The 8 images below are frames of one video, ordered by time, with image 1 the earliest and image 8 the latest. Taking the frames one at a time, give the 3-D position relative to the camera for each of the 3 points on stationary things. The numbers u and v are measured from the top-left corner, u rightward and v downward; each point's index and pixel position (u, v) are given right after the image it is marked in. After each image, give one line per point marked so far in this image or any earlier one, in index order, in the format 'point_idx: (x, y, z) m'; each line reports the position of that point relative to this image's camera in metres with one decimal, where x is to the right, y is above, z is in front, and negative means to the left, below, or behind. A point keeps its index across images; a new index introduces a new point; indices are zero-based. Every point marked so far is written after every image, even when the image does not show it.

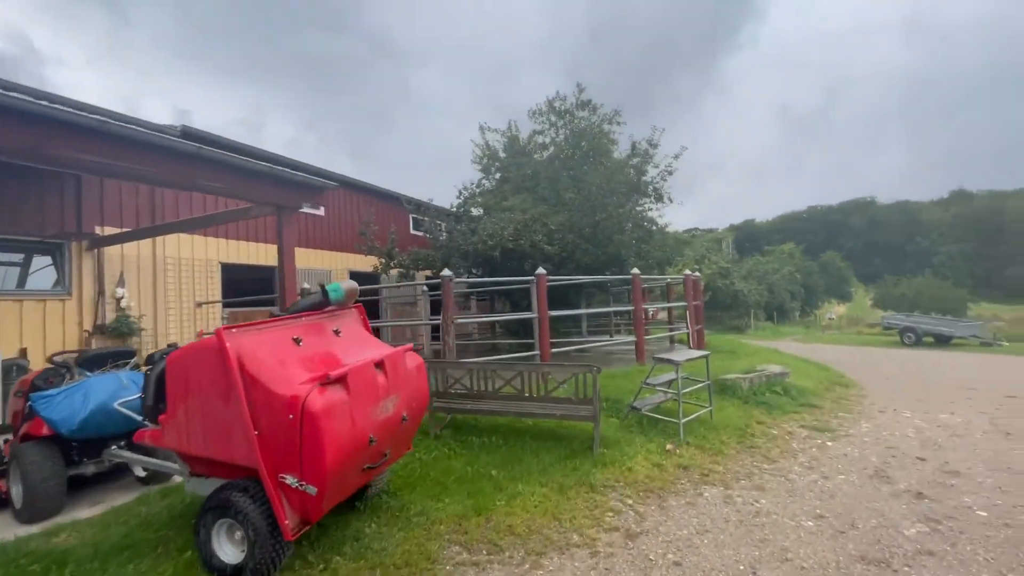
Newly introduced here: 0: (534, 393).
0: (+0.2, -1.1, +5.1) m
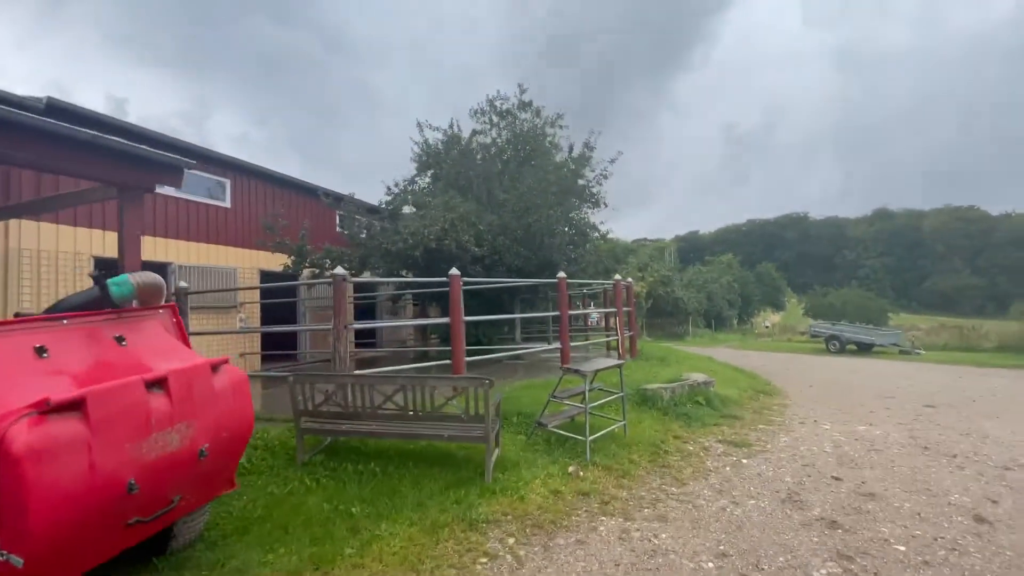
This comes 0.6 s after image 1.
0: (-0.9, -1.1, +4.4) m
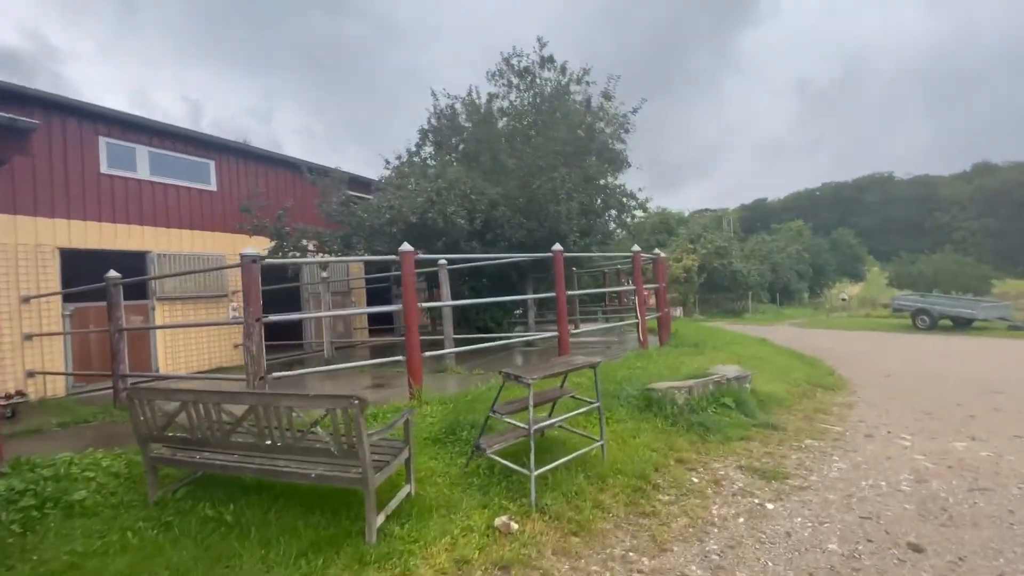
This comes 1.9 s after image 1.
0: (-1.5, -1.0, +3.2) m
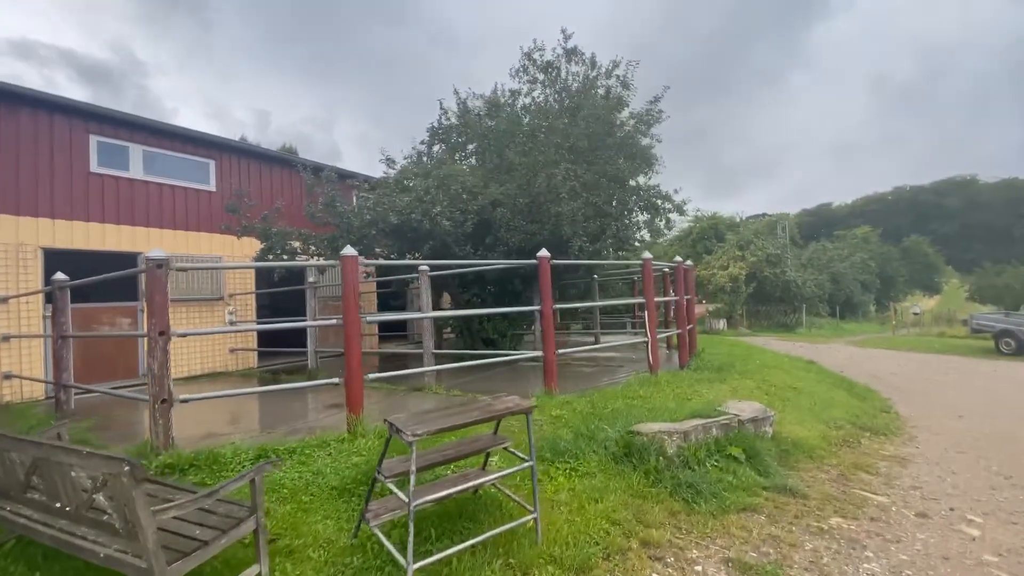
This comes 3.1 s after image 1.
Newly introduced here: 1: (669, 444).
0: (-2.2, -1.1, +2.4) m
1: (+1.4, -1.4, +4.2) m
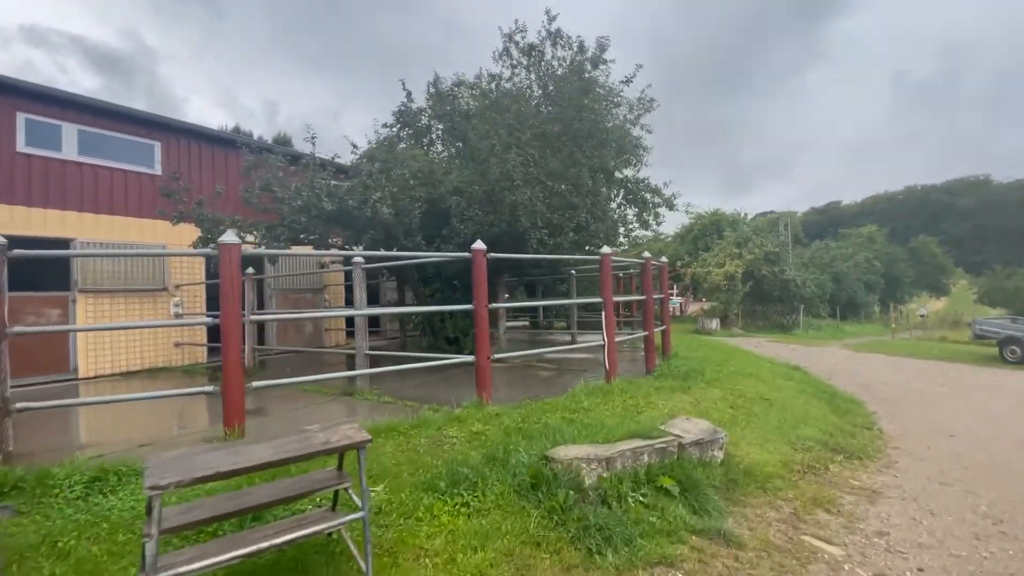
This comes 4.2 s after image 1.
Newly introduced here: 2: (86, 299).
0: (-3.0, -1.0, +1.8) m
1: (+0.5, -1.4, +3.5) m
2: (-7.8, -0.2, +8.7) m
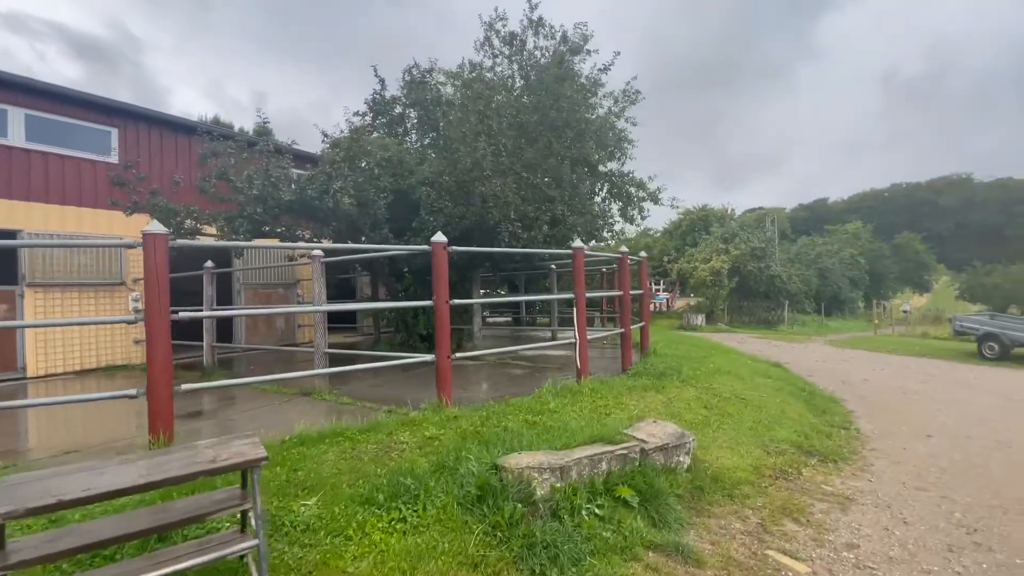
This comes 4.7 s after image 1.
0: (-3.4, -1.0, +1.4) m
1: (+0.2, -1.3, +3.2) m
2: (-8.3, -0.1, +8.3) m
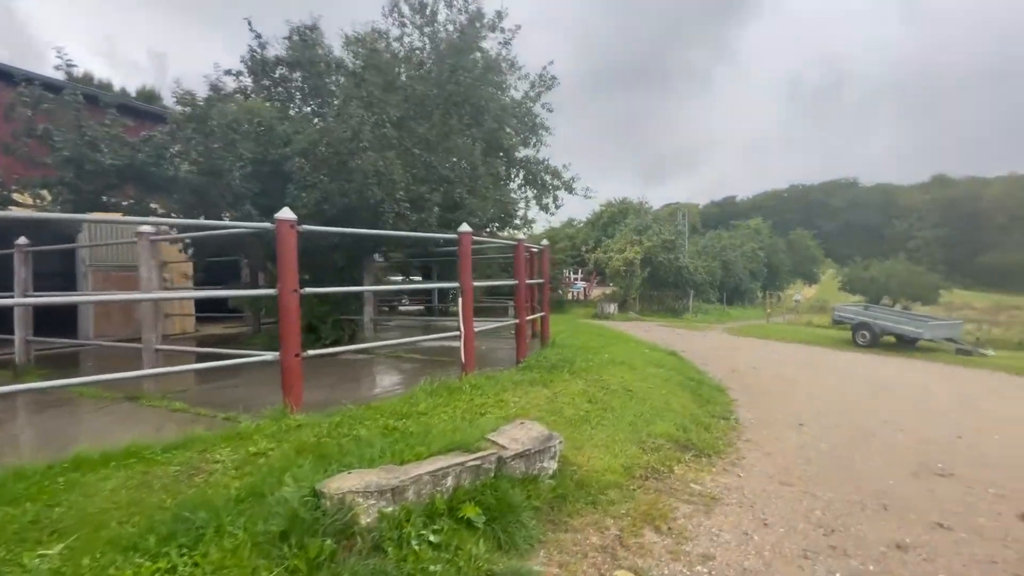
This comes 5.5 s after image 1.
0: (-4.1, -1.0, +0.4) m
1: (-0.9, -1.3, +2.7) m
2: (-9.9, +0.2, +6.4) m
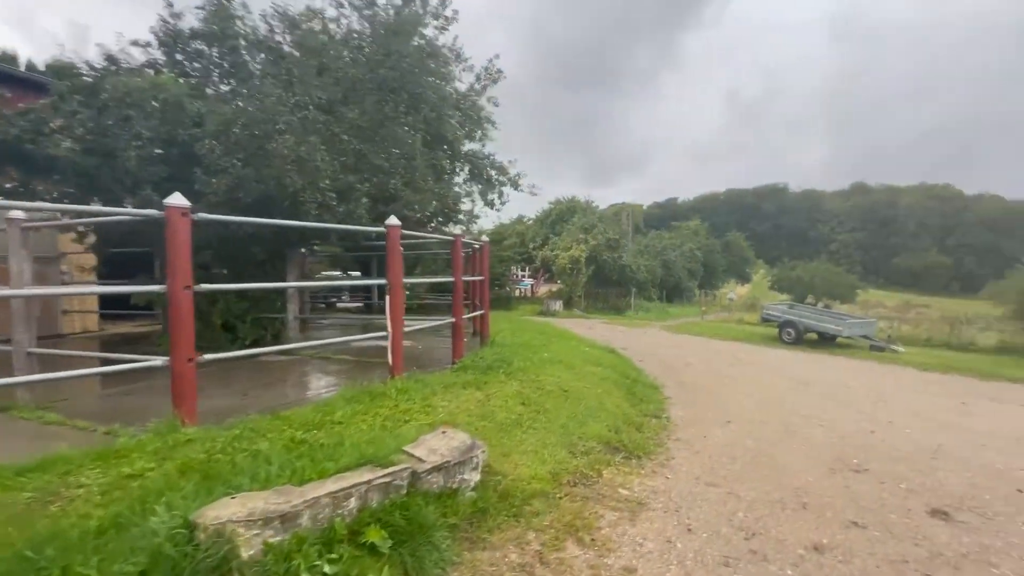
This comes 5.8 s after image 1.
0: (-4.3, -1.0, -0.3) m
1: (-1.4, -1.3, +2.4) m
2: (-10.7, +0.3, +5.1) m
